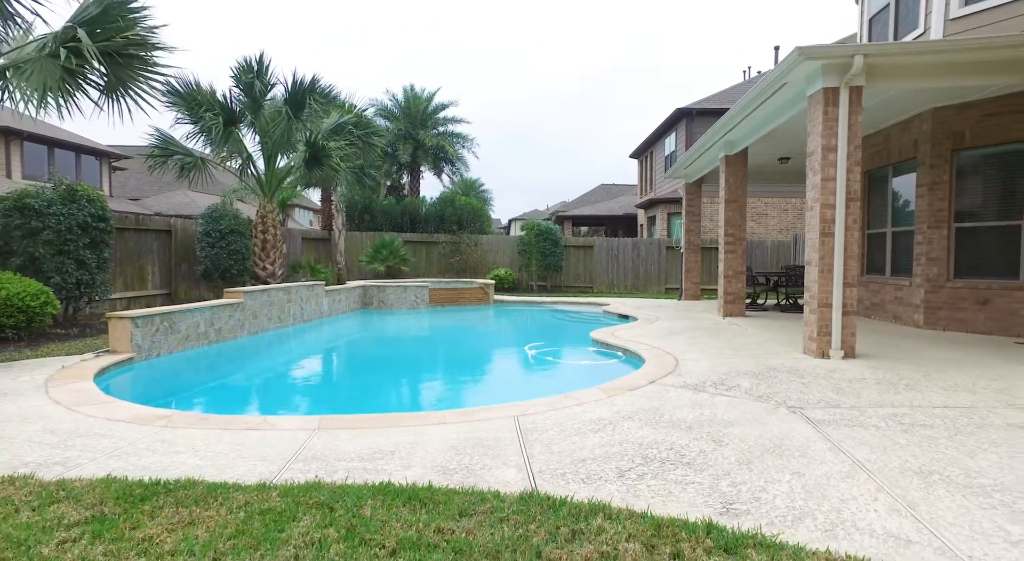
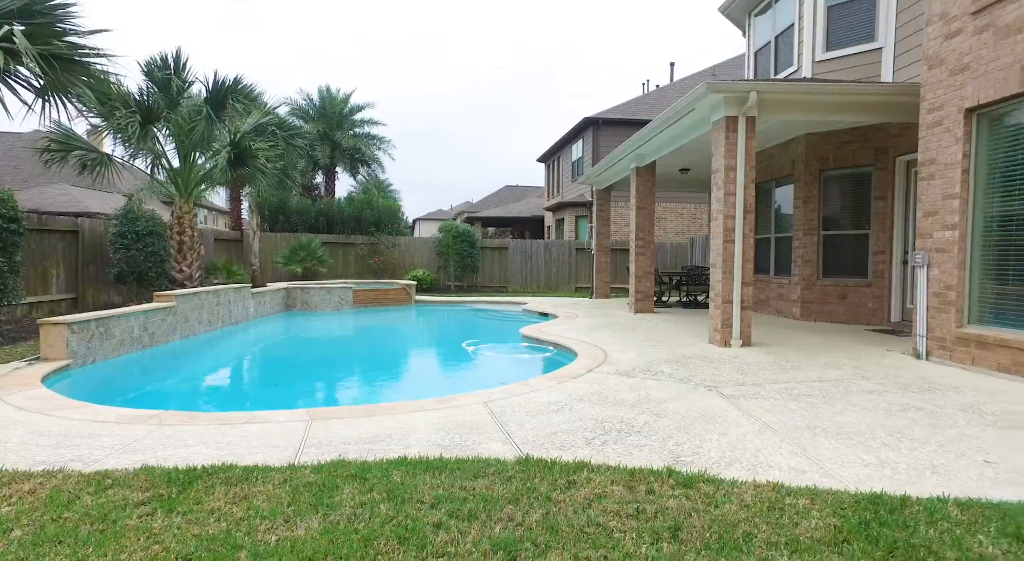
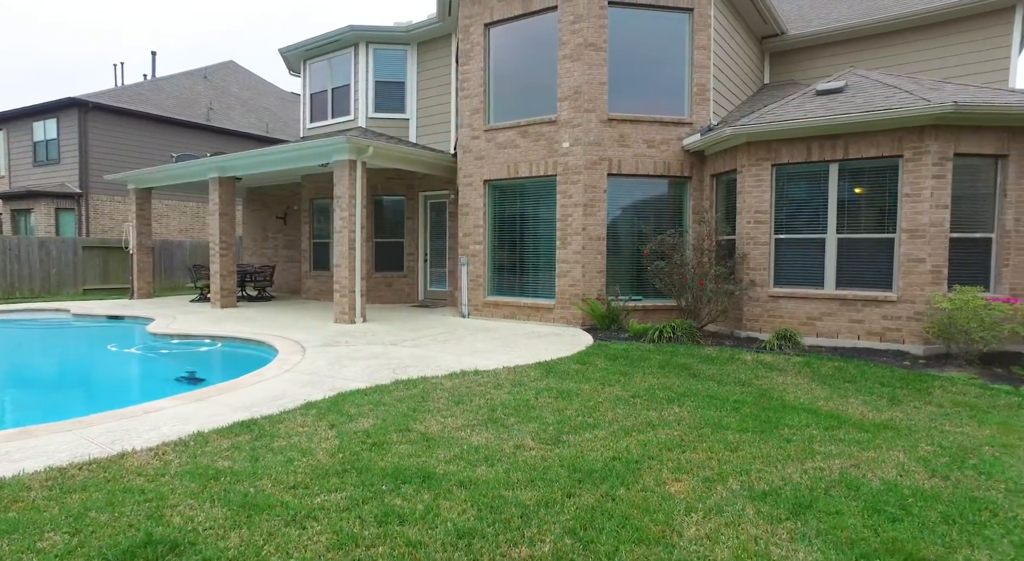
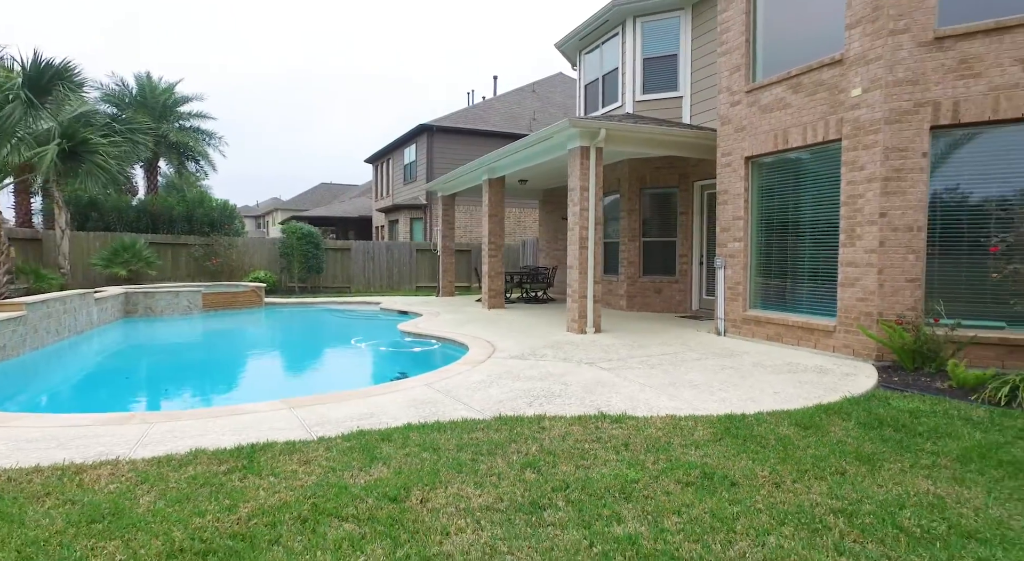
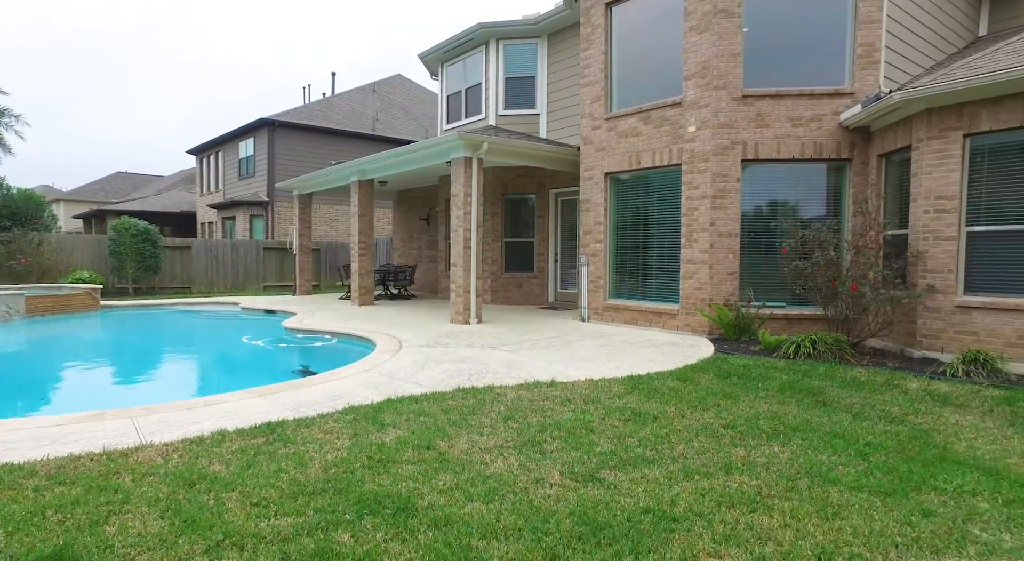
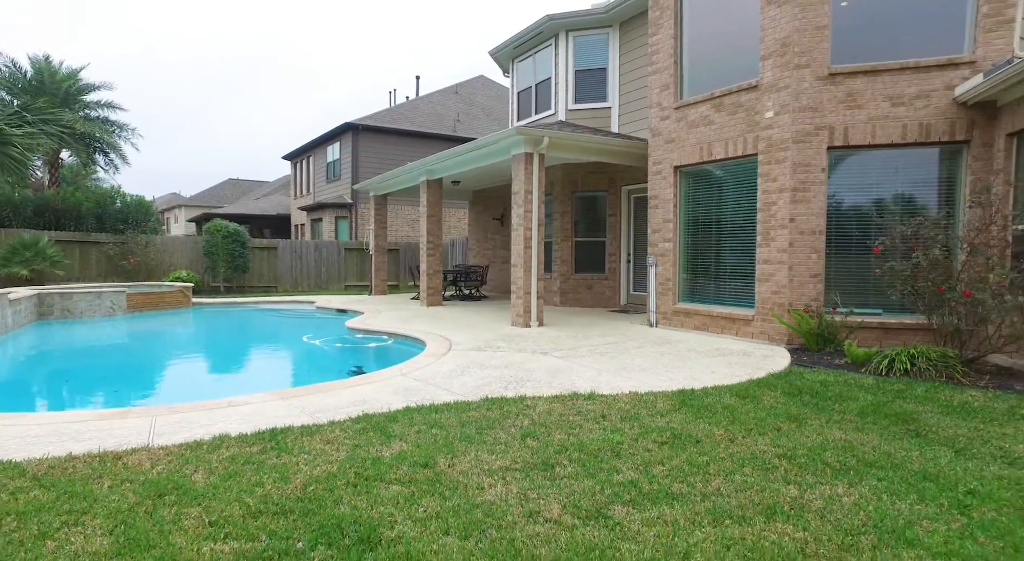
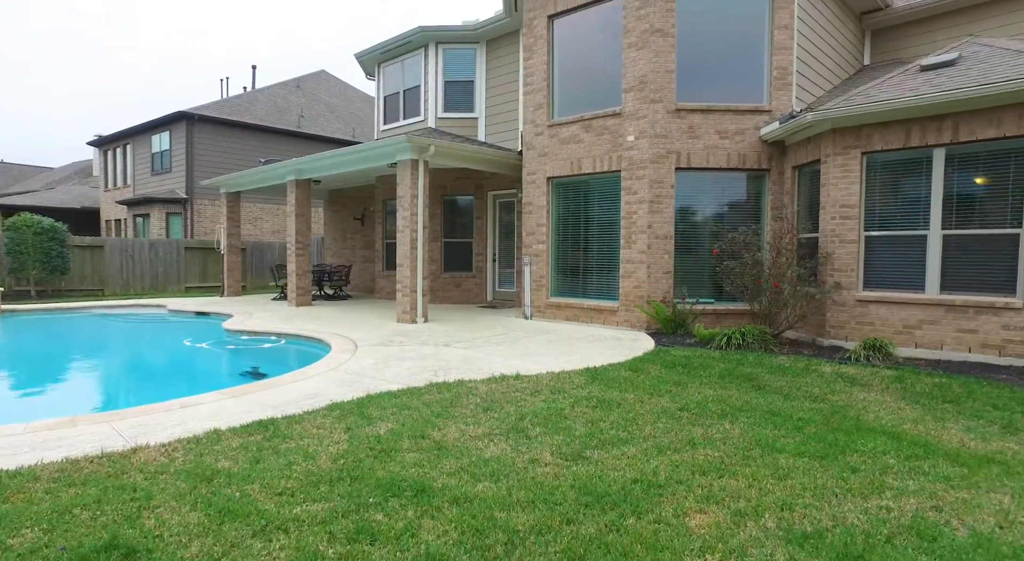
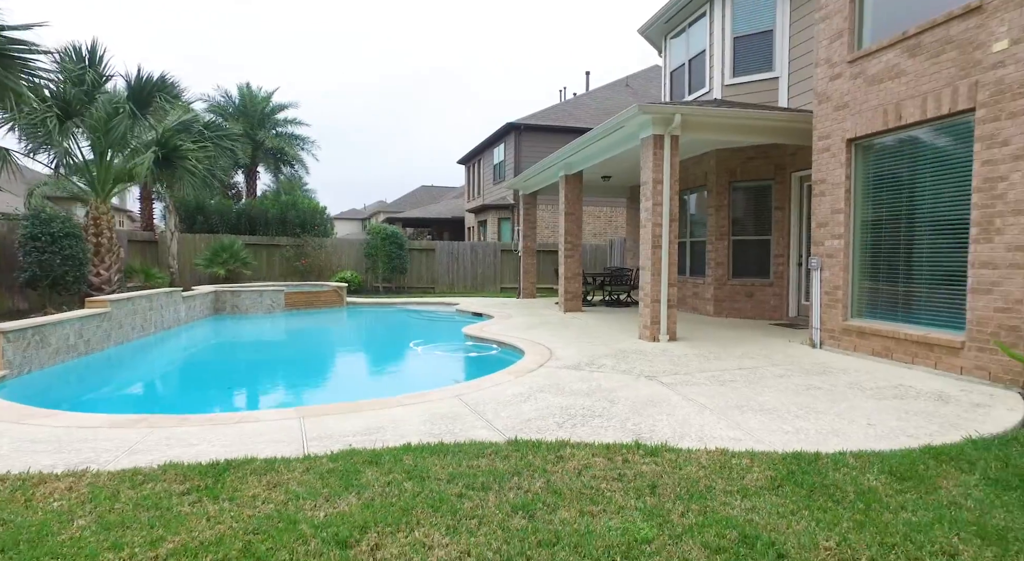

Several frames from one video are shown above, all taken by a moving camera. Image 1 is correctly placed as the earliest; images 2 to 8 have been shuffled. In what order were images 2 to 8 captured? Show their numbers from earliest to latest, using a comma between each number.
2, 8, 4, 6, 5, 7, 3
